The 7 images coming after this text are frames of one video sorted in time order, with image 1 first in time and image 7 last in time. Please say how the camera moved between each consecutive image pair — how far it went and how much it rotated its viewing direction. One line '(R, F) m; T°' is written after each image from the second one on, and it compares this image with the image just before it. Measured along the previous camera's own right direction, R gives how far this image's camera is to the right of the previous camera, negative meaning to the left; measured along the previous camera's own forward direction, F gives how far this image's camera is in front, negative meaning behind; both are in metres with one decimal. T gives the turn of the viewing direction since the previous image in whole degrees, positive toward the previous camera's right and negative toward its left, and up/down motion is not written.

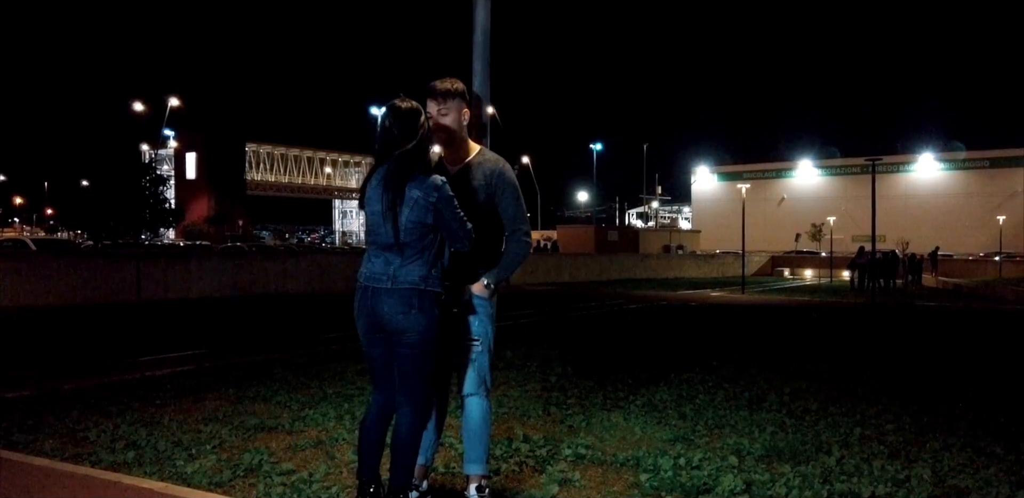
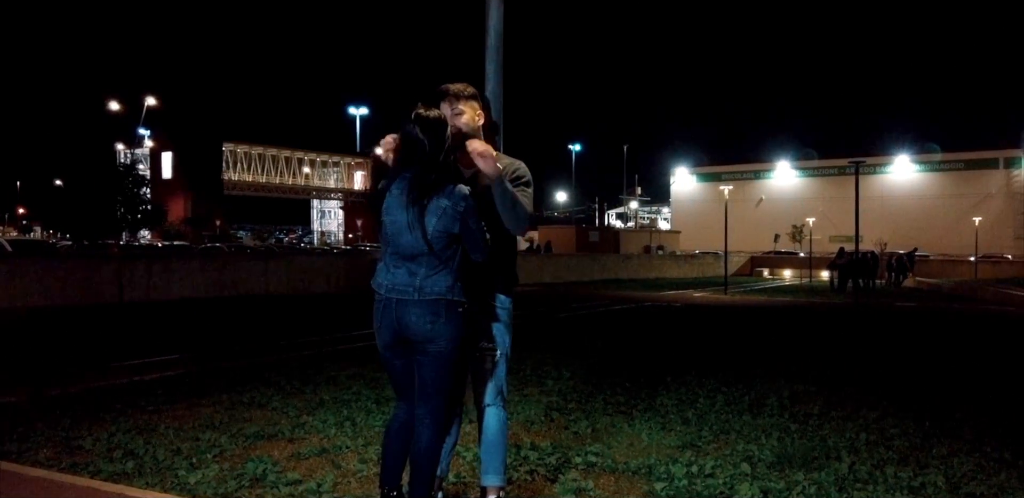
(-0.3, +0.1) m; +2°
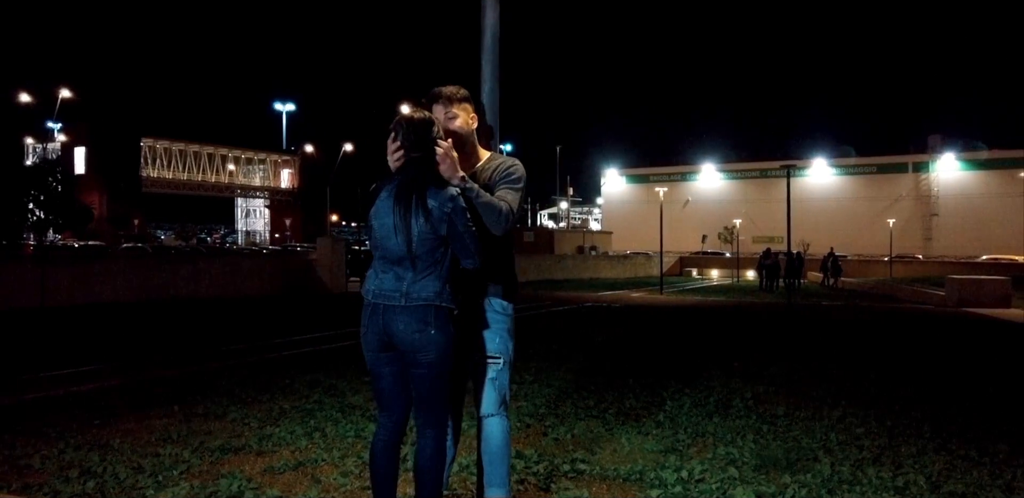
(-0.5, +0.1) m; +5°
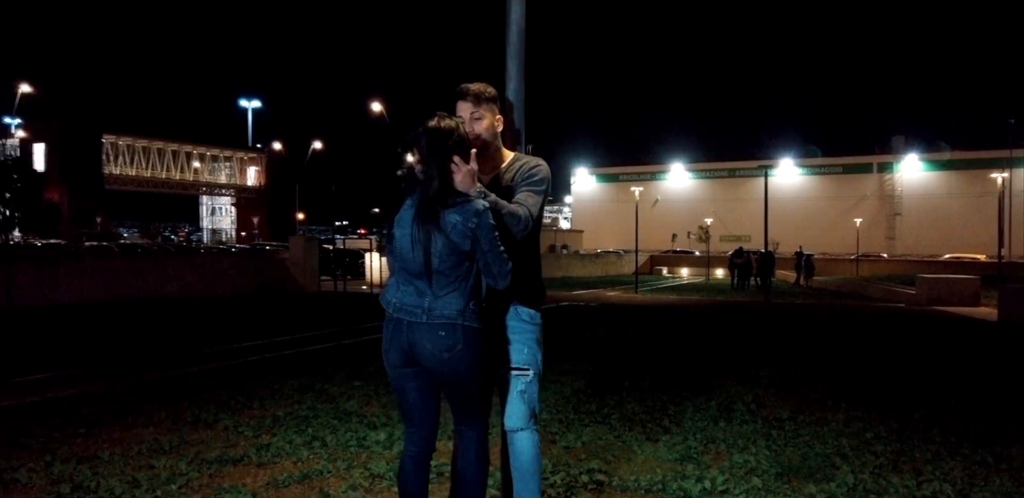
(-0.4, +0.2) m; +2°
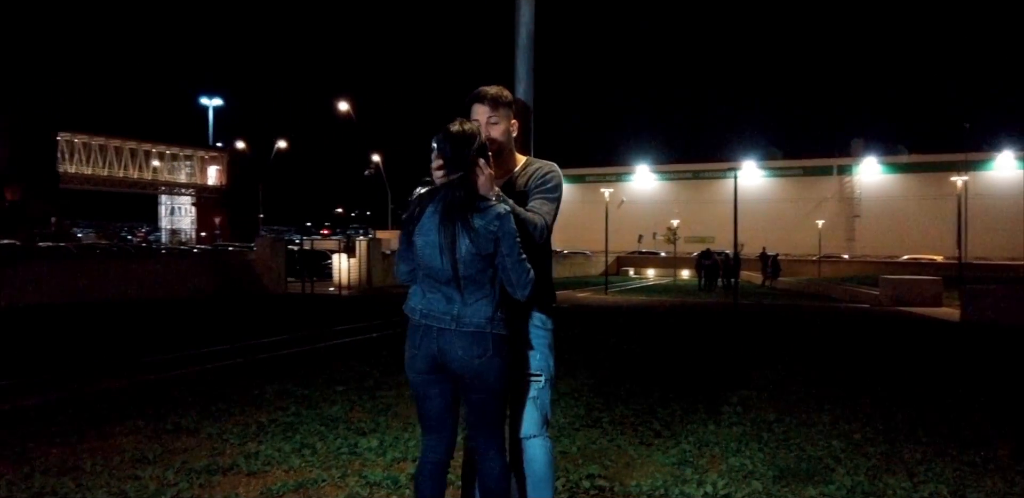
(-0.3, +0.1) m; +3°
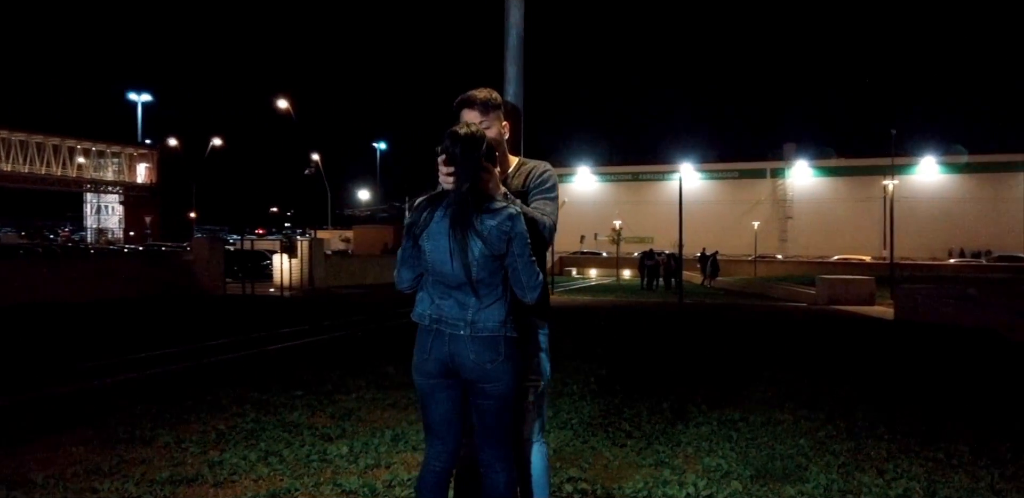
(-0.3, +0.1) m; +4°
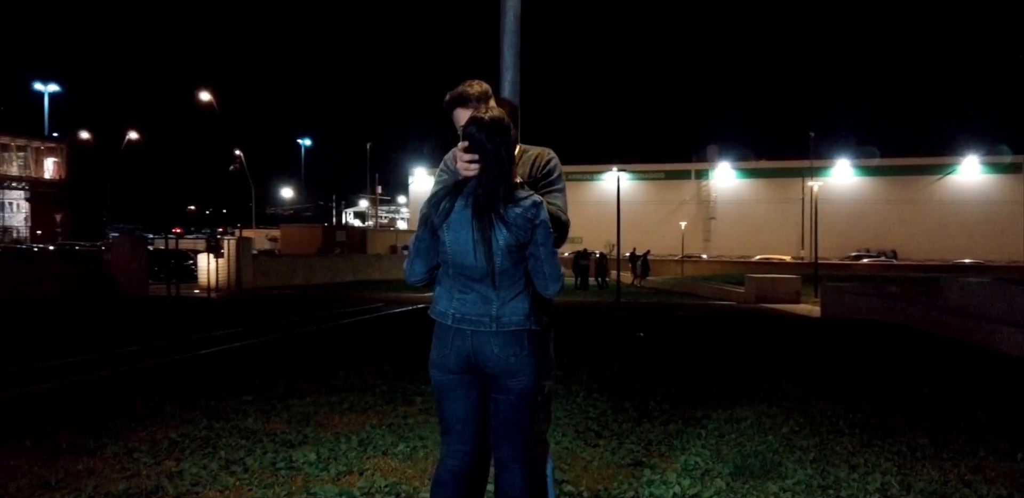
(-0.4, +0.2) m; +5°
